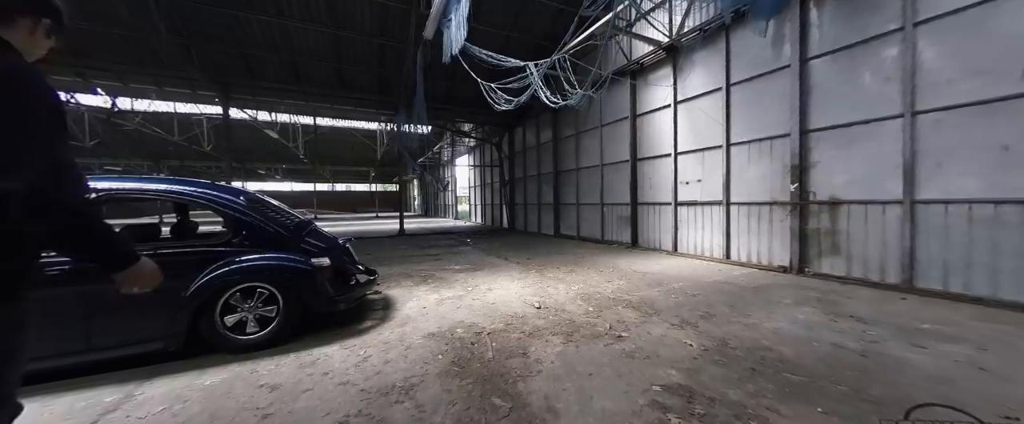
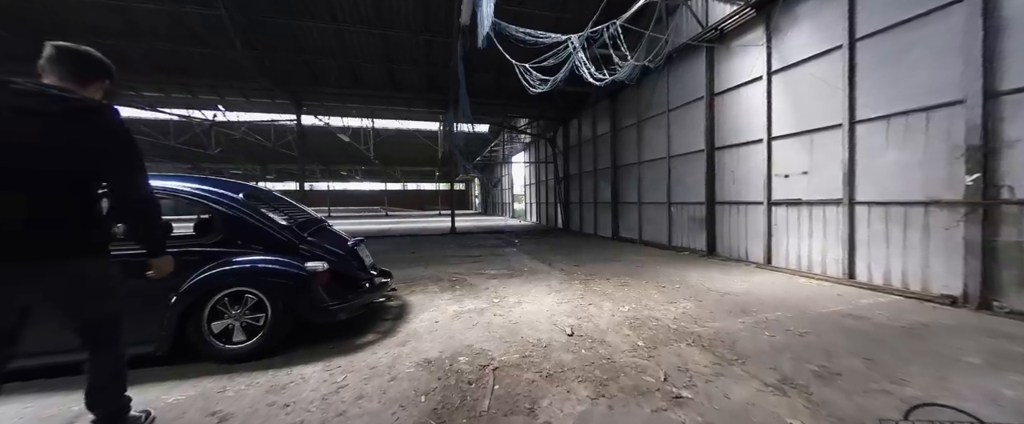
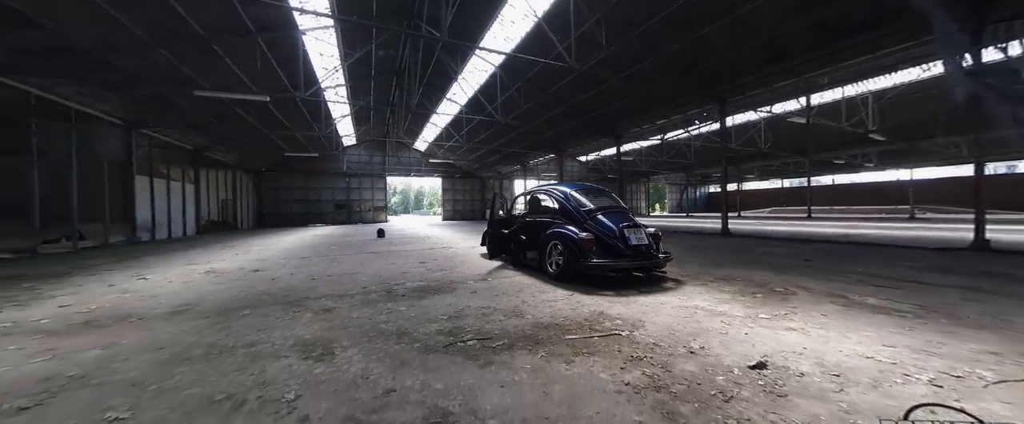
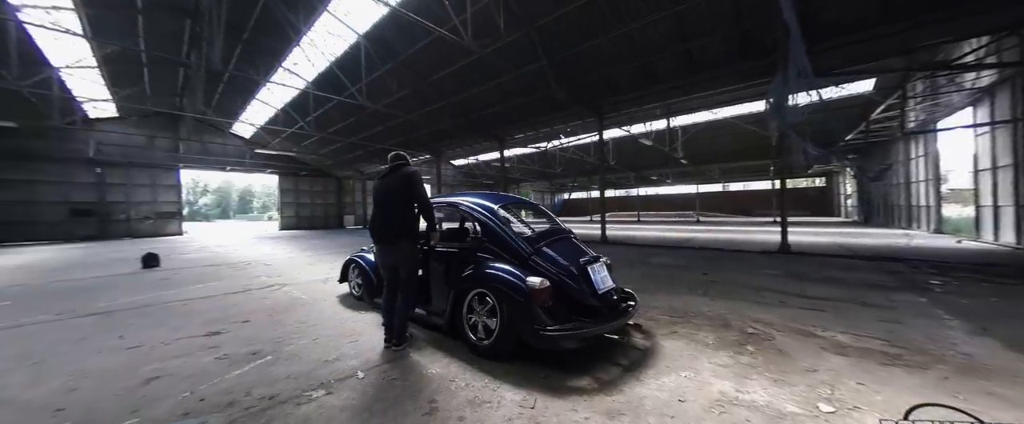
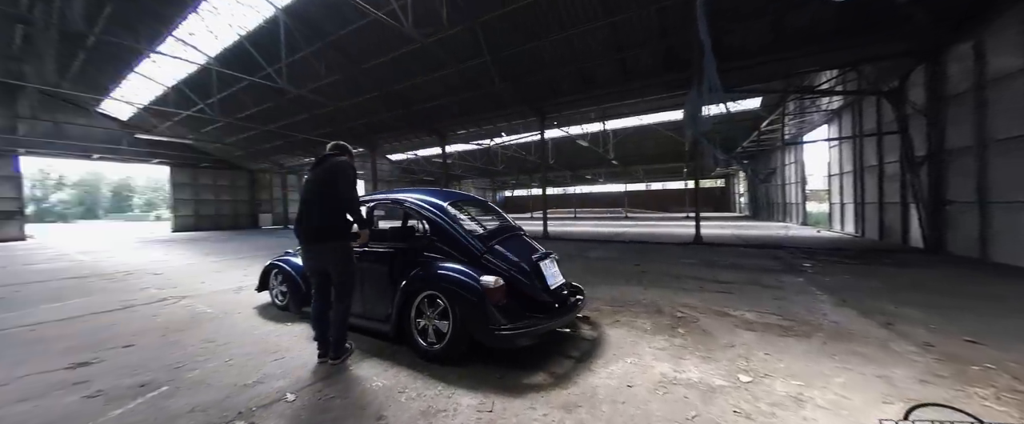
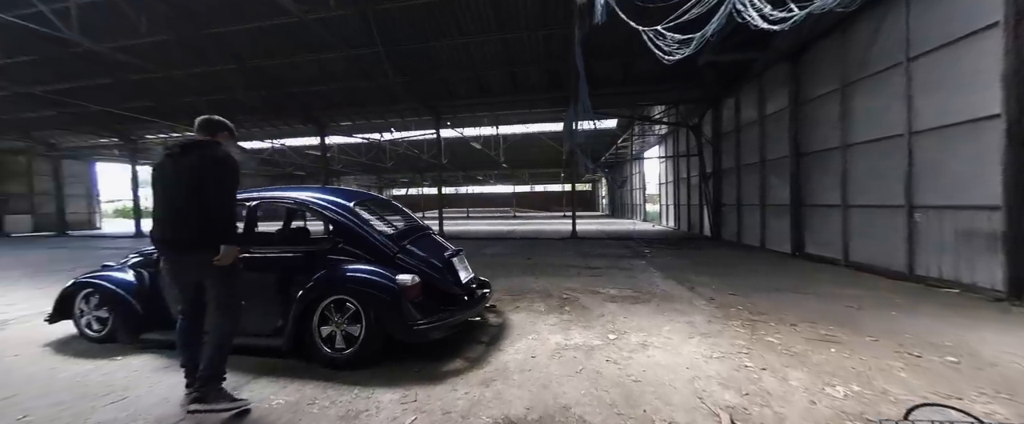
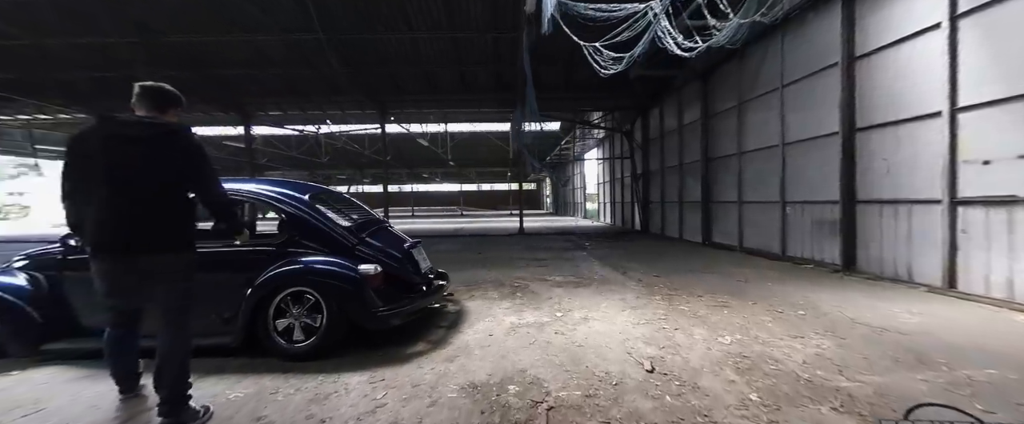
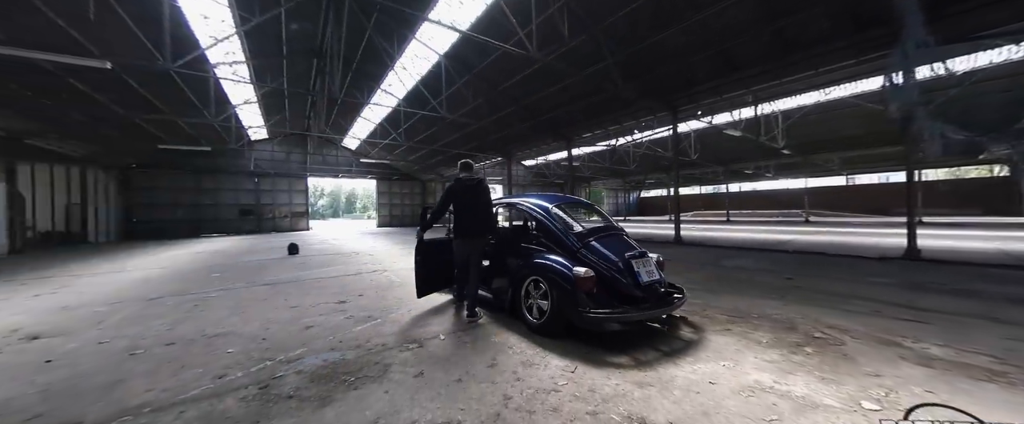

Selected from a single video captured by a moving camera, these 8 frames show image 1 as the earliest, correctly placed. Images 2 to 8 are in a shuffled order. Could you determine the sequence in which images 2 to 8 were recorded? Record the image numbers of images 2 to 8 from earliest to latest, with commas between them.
2, 7, 6, 5, 4, 8, 3
